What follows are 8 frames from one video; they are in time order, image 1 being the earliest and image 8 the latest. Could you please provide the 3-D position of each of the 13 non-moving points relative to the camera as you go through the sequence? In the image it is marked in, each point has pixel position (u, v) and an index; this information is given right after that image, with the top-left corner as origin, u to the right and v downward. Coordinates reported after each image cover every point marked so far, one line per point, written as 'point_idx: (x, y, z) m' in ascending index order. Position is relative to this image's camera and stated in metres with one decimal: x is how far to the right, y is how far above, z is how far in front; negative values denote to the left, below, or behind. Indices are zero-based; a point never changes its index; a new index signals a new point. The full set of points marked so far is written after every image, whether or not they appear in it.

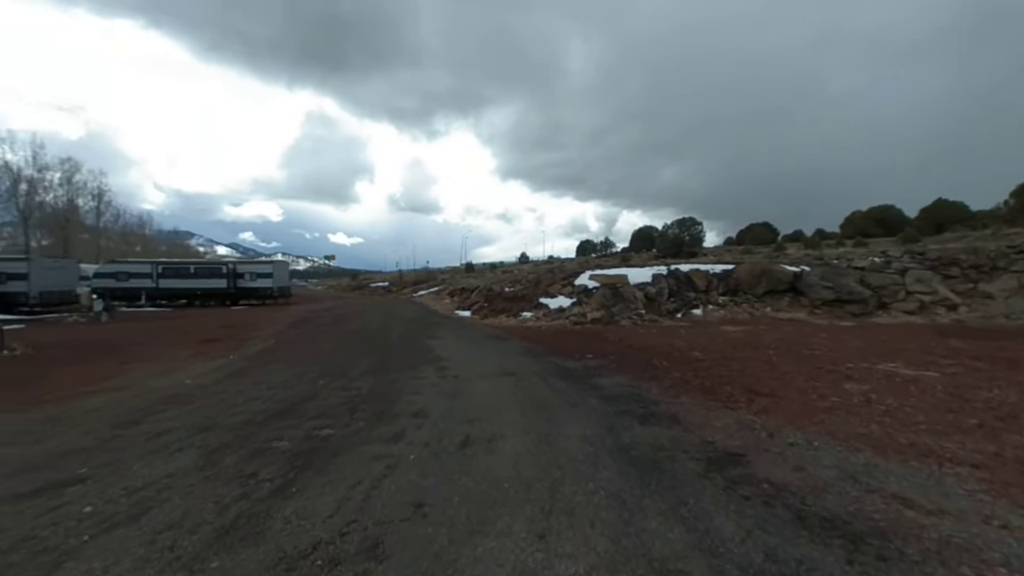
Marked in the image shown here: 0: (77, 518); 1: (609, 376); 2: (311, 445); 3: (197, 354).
0: (-3.7, -2.0, +3.7) m
1: (+2.1, -1.9, +9.2) m
2: (-2.5, -1.9, +5.4) m
3: (-9.3, -1.9, +12.7) m
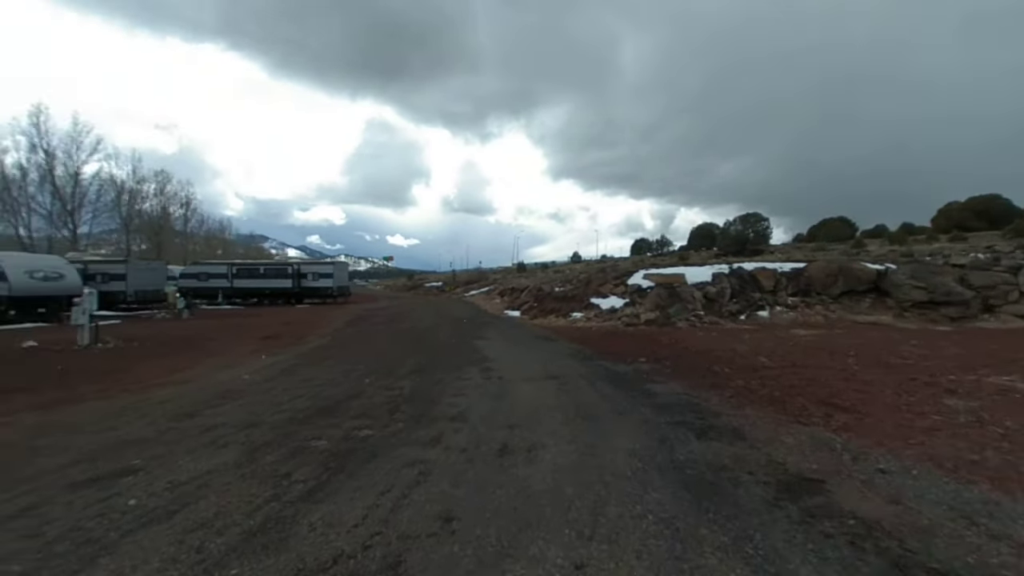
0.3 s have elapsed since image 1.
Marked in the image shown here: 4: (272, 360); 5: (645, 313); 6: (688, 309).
0: (-3.4, -2.0, +3.8) m
1: (+3.0, -1.9, +8.5) m
2: (-2.0, -1.9, +5.3) m
3: (-7.9, -1.9, +13.4) m
4: (-6.3, -1.9, +11.4) m
5: (+5.9, -1.1, +19.2) m
6: (+7.9, -0.9, +19.2) m
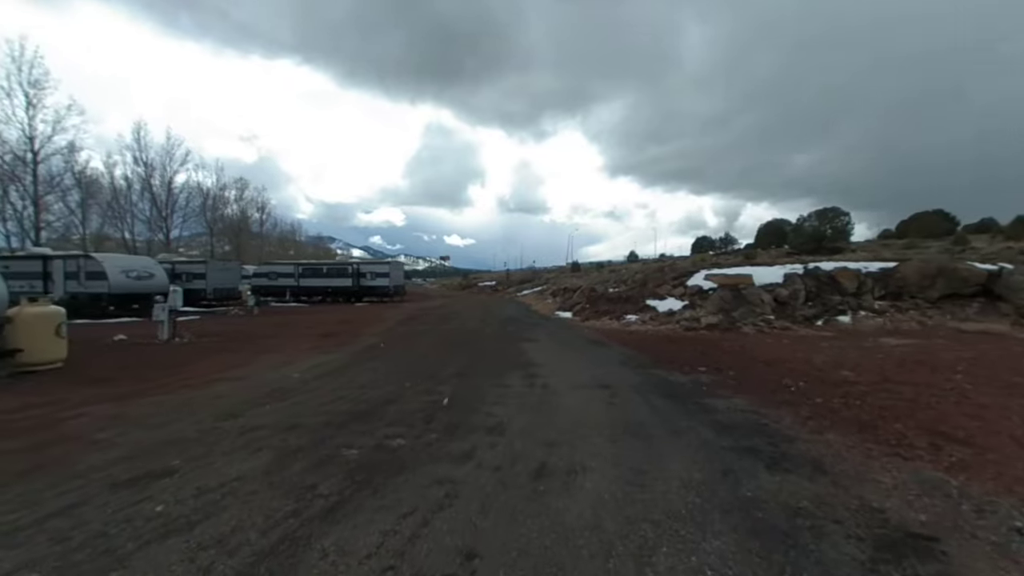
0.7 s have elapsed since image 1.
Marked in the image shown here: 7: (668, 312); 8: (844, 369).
0: (-3.2, -2.0, +3.7) m
1: (+3.8, -1.9, +7.6) m
2: (-1.6, -2.0, +5.0) m
3: (-6.4, -1.9, +13.8) m
4: (-5.1, -1.9, +11.6) m
5: (+8.1, -1.2, +17.9) m
6: (+10.0, -1.0, +17.7) m
7: (+7.0, -1.1, +19.5) m
8: (+7.5, -1.8, +9.7) m
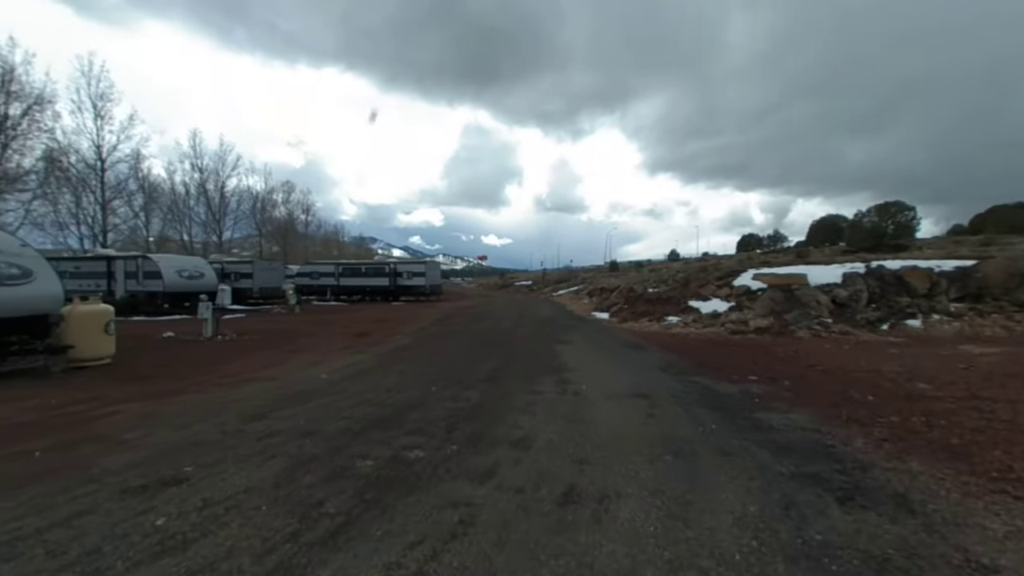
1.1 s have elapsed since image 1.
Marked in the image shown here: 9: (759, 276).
0: (-3.0, -2.0, +3.5) m
1: (+4.3, -1.9, +6.8) m
2: (-1.3, -2.0, +4.7) m
3: (-5.3, -1.9, +13.8) m
4: (-4.2, -1.9, +11.5) m
5: (+9.4, -1.2, +16.7) m
6: (+11.3, -1.0, +16.3) m
7: (+8.5, -1.1, +18.3) m
8: (+8.1, -1.9, +8.6) m
9: (+11.3, +0.5, +19.8) m
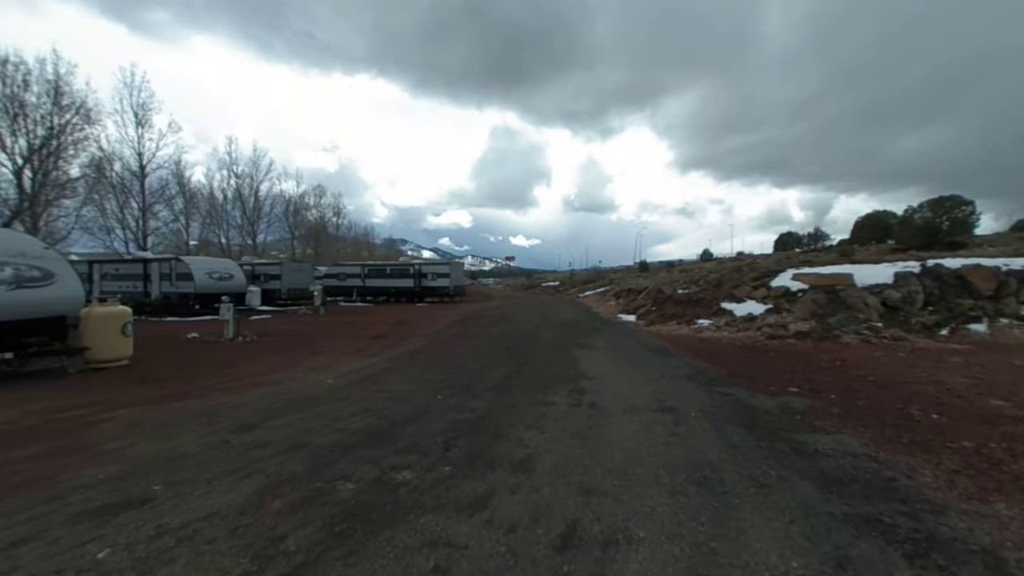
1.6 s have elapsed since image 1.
0: (-3.1, -2.0, +3.1) m
1: (+4.3, -2.0, +5.9) m
2: (-1.3, -2.0, +4.2) m
3: (-4.8, -1.9, +13.5) m
4: (-3.8, -2.0, +11.2) m
5: (+10.1, -1.3, +15.4) m
6: (+12.0, -1.1, +14.9) m
7: (+9.3, -1.2, +17.1) m
8: (+8.3, -1.9, +7.4) m
9: (+12.2, +0.5, +18.4) m
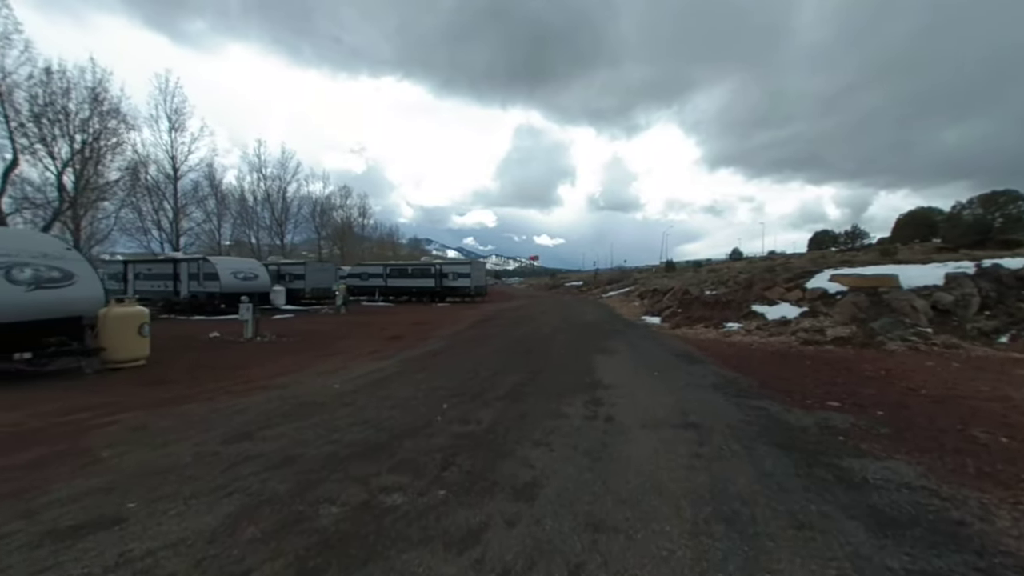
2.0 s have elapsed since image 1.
0: (-3.2, -2.1, +2.8) m
1: (+4.4, -2.0, +5.2) m
2: (-1.4, -2.1, +3.8) m
3: (-4.3, -2.0, +13.3) m
4: (-3.5, -2.0, +10.9) m
5: (+10.7, -1.3, +14.4) m
6: (+12.5, -1.2, +13.8) m
7: (+10.0, -1.2, +16.1) m
8: (+8.5, -2.0, +6.5) m
9: (+13.0, +0.4, +17.2) m
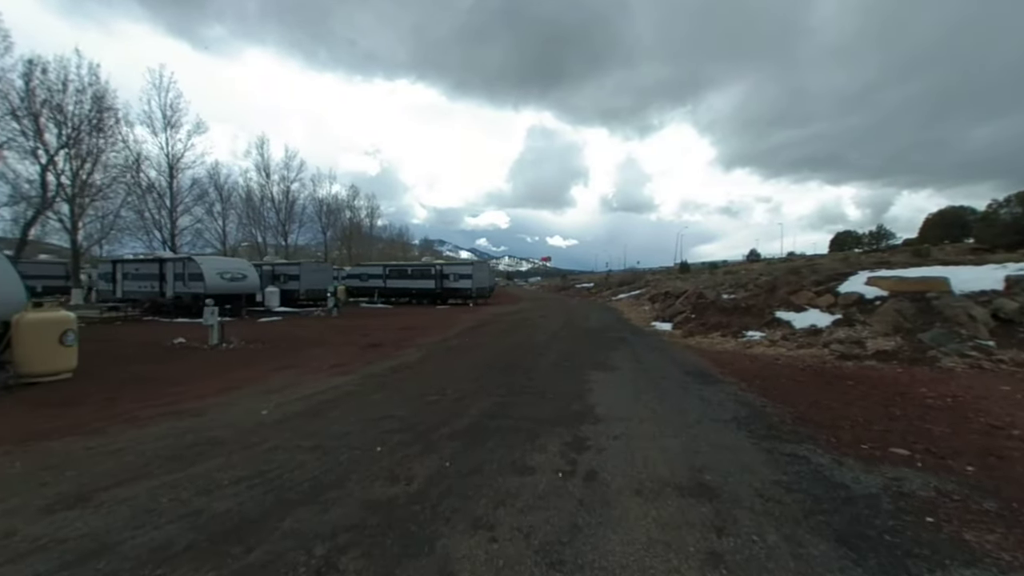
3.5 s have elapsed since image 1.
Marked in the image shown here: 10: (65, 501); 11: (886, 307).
0: (-3.9, -2.1, +1.2) m
1: (+3.8, -2.1, +3.3) m
2: (-2.0, -2.1, +2.0) m
3: (-4.6, -2.1, +11.7) m
4: (-3.9, -2.1, +9.3) m
5: (+10.3, -1.5, +12.3) m
6: (+12.1, -1.3, +11.6) m
7: (+9.7, -1.4, +14.1) m
8: (+7.9, -2.1, +4.5) m
9: (+12.7, +0.2, +15.1) m
10: (-4.4, -2.1, +4.2) m
11: (+11.7, -0.6, +13.5) m
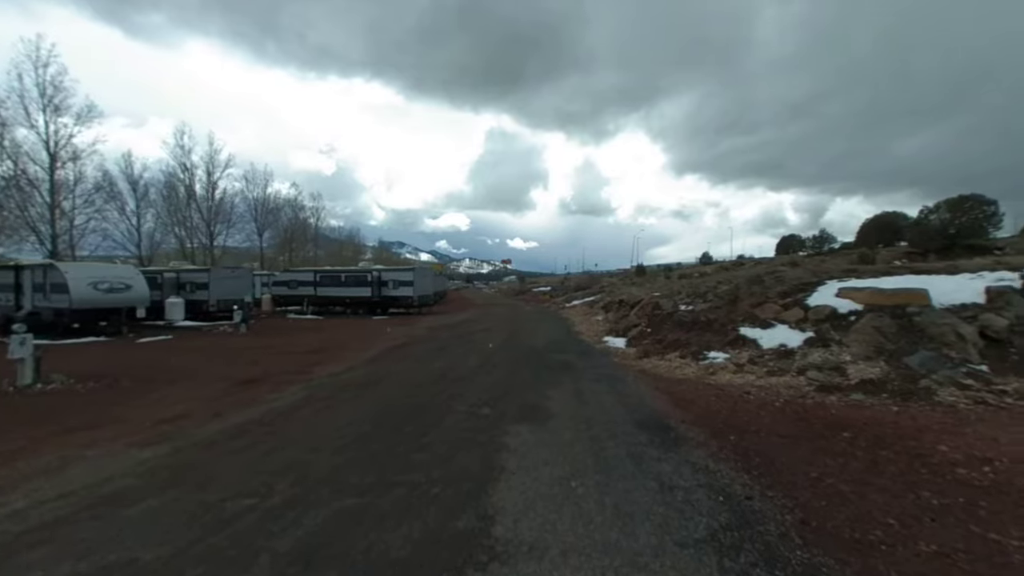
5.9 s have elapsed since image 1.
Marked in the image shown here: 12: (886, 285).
0: (-4.9, -2.5, -2.0) m
1: (+2.6, -2.5, +0.9) m
2: (-3.1, -2.5, -0.9) m
3: (-6.6, -2.5, +8.4) m
4: (-5.6, -2.5, +6.1) m
5: (+8.3, -1.8, +10.4) m
6: (+10.1, -1.7, +9.9) m
7: (+7.5, -1.8, +12.1) m
8: (+6.5, -2.4, +2.4) m
9: (+10.4, -0.2, +13.4) m
10: (-5.7, -2.5, +1.0) m
11: (+9.5, -1.0, +11.7) m
12: (+11.6, +0.1, +13.4) m
